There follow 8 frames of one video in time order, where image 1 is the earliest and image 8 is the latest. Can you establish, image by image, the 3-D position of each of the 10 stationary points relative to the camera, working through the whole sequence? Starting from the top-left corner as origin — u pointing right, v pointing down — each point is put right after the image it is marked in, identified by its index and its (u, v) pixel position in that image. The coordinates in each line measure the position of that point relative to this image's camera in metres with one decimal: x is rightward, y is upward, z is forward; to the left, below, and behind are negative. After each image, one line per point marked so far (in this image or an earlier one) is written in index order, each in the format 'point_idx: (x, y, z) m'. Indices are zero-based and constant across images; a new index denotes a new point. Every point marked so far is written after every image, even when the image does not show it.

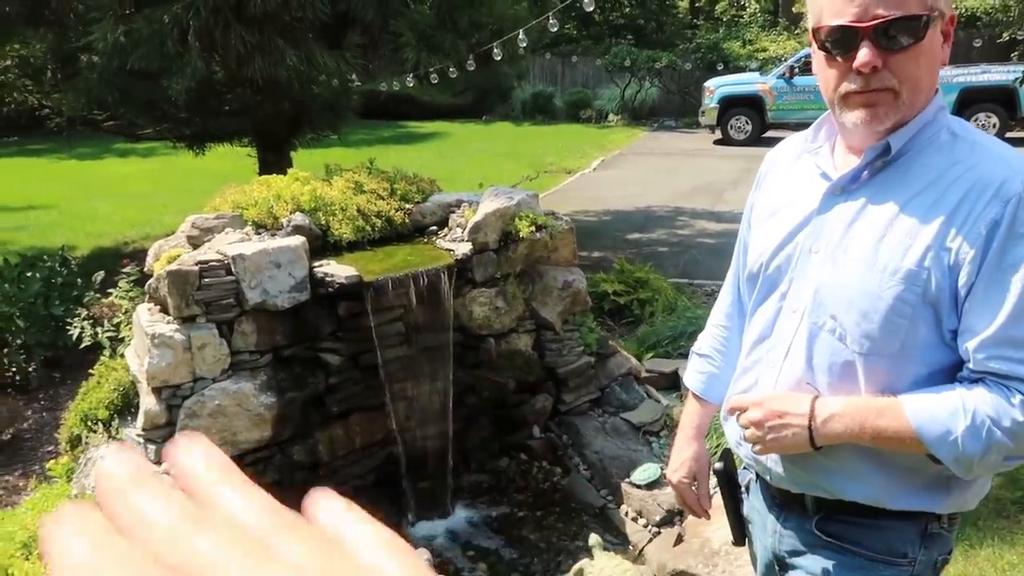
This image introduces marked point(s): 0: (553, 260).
0: (+0.3, +0.2, +5.3) m
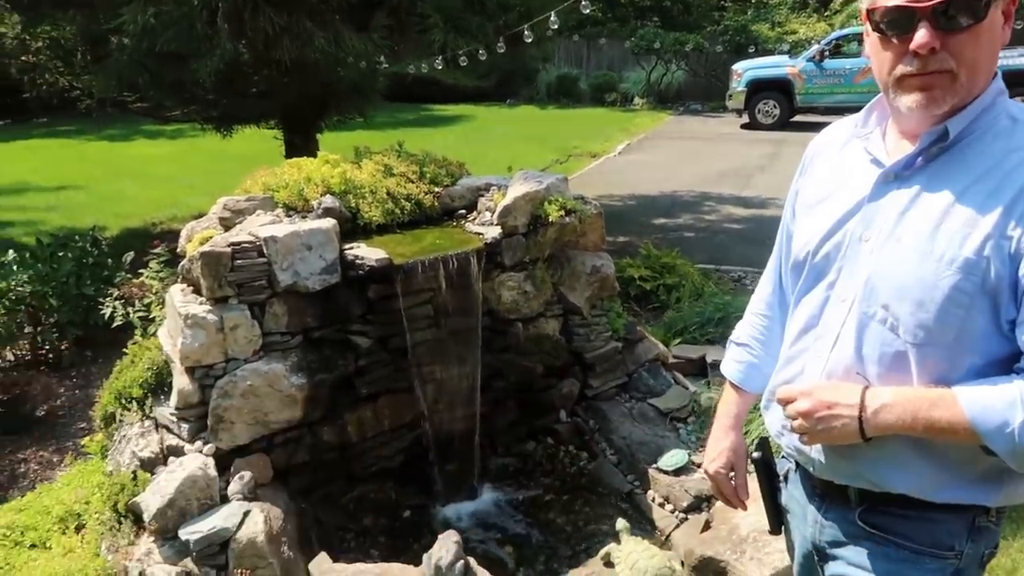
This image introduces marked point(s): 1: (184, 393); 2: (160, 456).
0: (+0.5, +0.3, +5.3) m
1: (-1.6, -0.5, +3.9) m
2: (-1.8, -0.8, +4.0) m
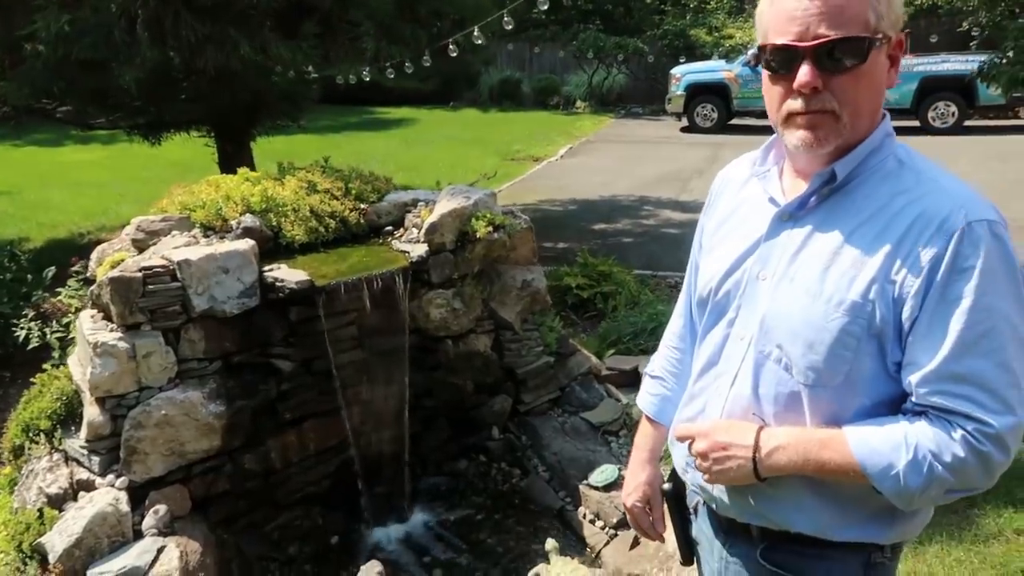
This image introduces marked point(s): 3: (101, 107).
0: (0.0, +0.2, +5.3) m
1: (-2.0, -0.7, +3.8) m
2: (-2.1, -1.0, +3.8) m
3: (-4.0, +1.8, +7.6) m
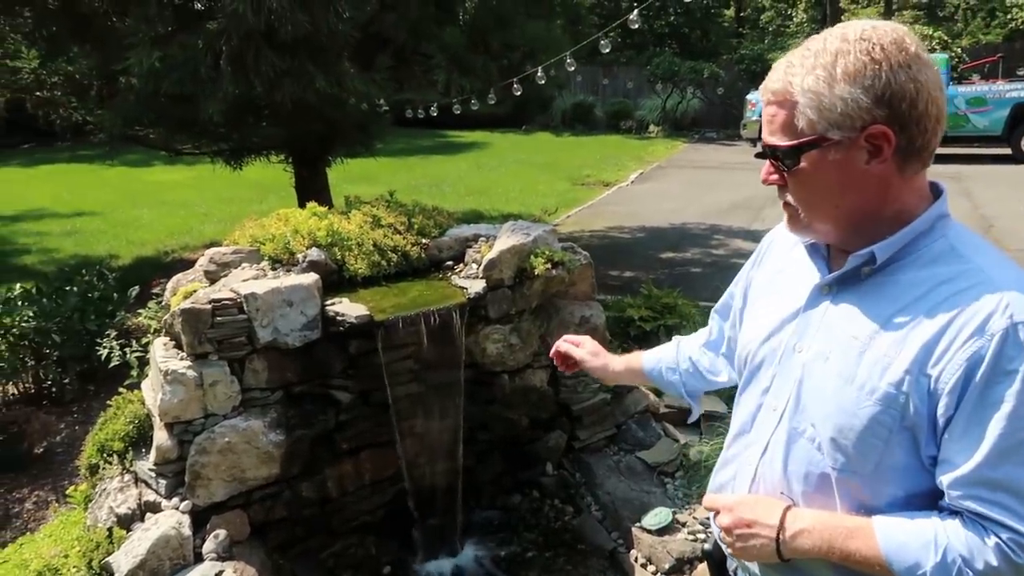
0: (+0.4, 0.0, +5.3) m
1: (-1.8, -0.8, +3.9) m
2: (-1.9, -1.1, +4.0) m
3: (-3.4, +1.5, +8.0) m
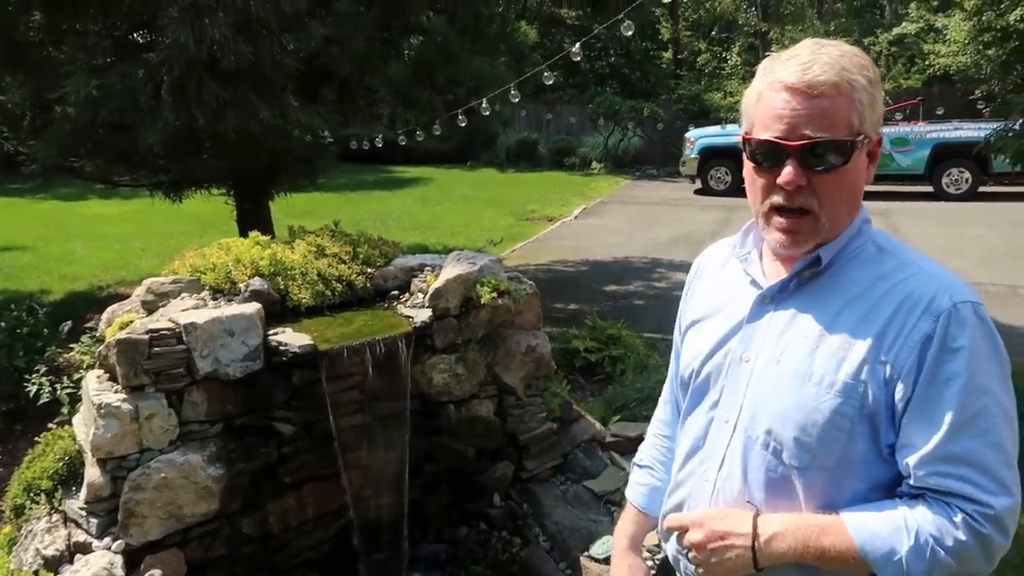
0: (0.0, -0.2, +5.3) m
1: (-2.0, -1.0, +3.8) m
2: (-2.2, -1.3, +3.8) m
3: (-3.9, +1.2, +7.9) m
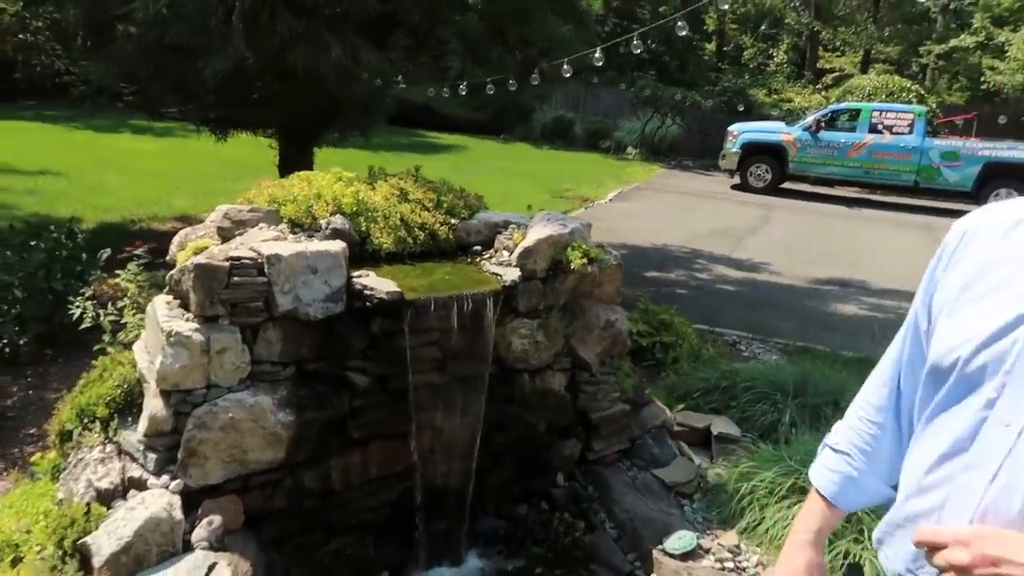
0: (+0.5, 0.0, +5.0) m
1: (-1.6, -0.6, +3.5) m
2: (-1.8, -0.9, +3.5) m
3: (-3.2, +1.9, +7.5) m
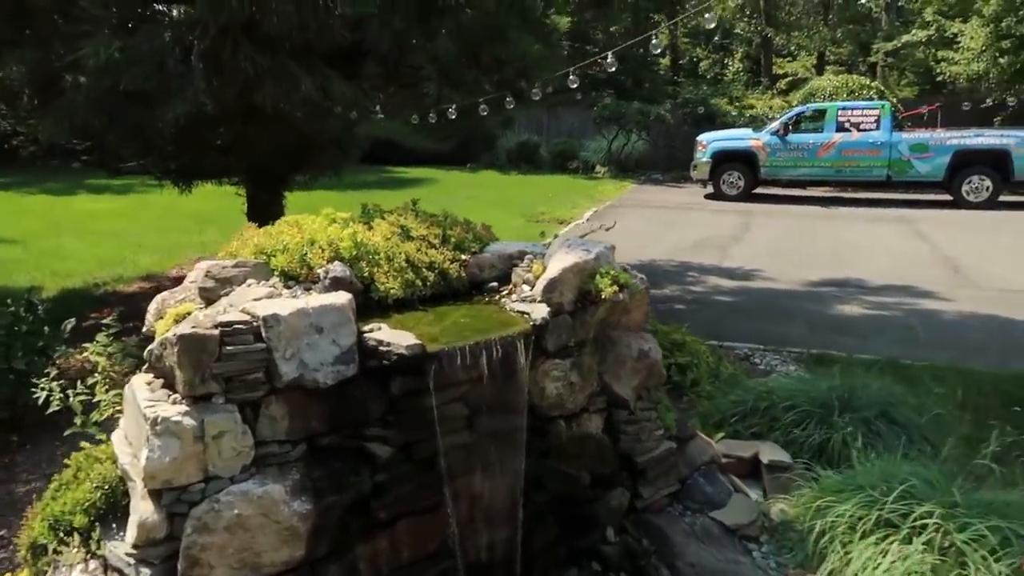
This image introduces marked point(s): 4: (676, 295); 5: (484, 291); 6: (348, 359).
0: (+0.7, -0.2, +4.5) m
1: (-1.4, -0.9, +2.9) m
2: (-1.5, -1.2, +2.9) m
3: (-3.3, +1.3, +7.0) m
4: (+2.4, -0.1, +11.0) m
5: (-0.2, 0.0, +4.2) m
6: (-0.7, -0.3, +3.3) m
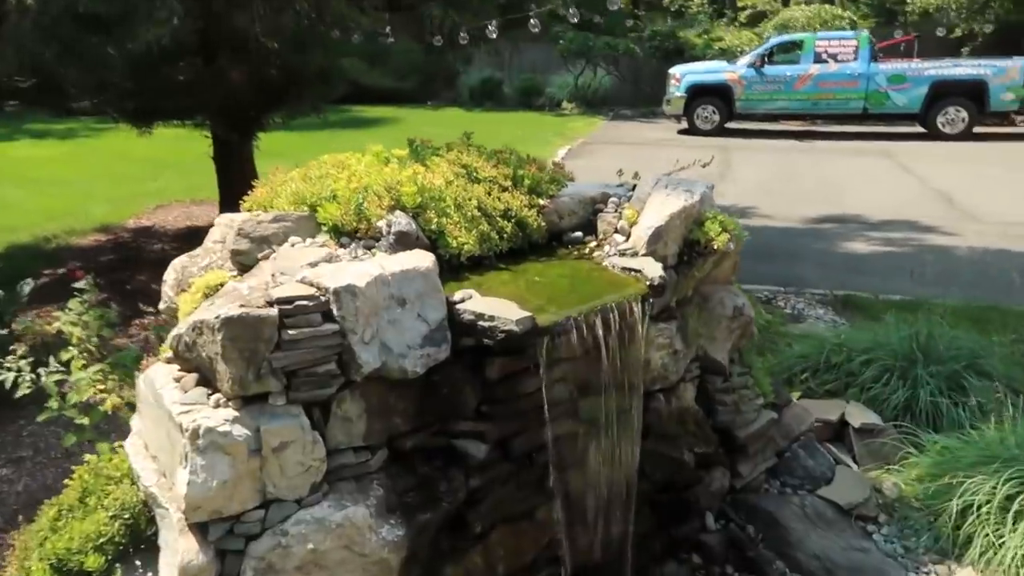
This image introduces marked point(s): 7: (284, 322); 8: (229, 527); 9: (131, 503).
0: (+1.0, 0.0, +3.8) m
1: (-0.9, -0.8, +2.2) m
2: (-1.0, -1.1, +2.2) m
3: (-3.1, +1.6, +6.0) m
4: (+2.4, +0.7, +10.4) m
5: (+0.2, +0.2, +3.5) m
6: (-0.2, -0.2, +2.5) m
7: (-0.7, -0.1, +2.3) m
8: (-0.8, -0.7, +2.2) m
9: (-1.2, -0.7, +2.5) m
